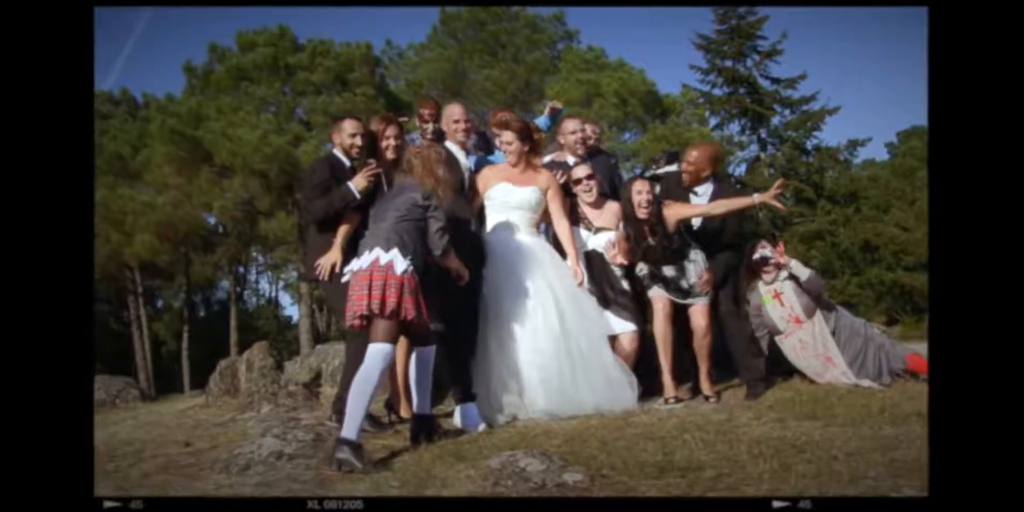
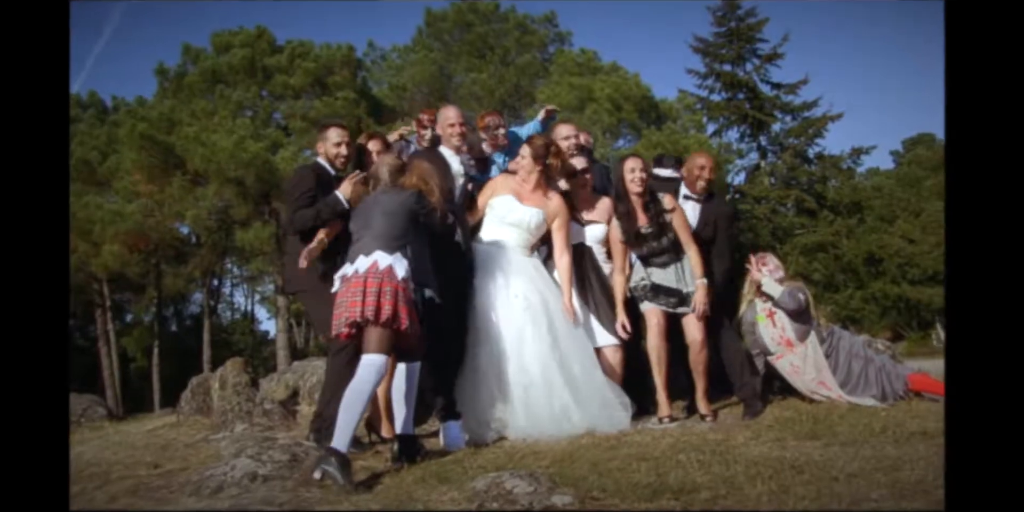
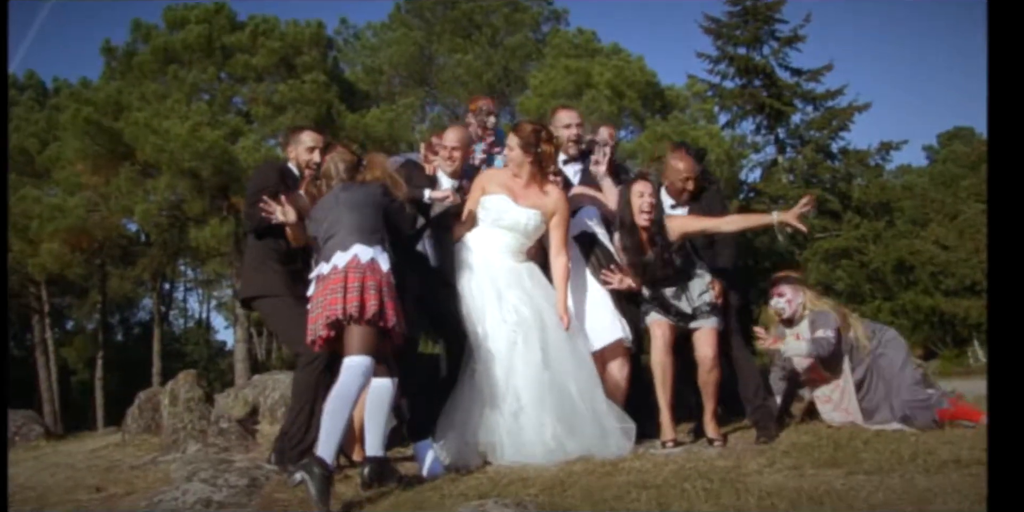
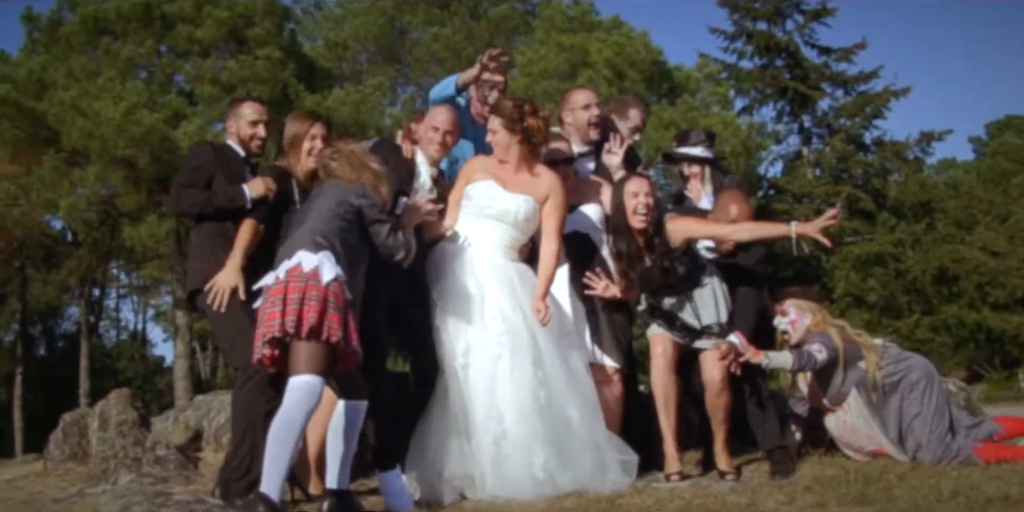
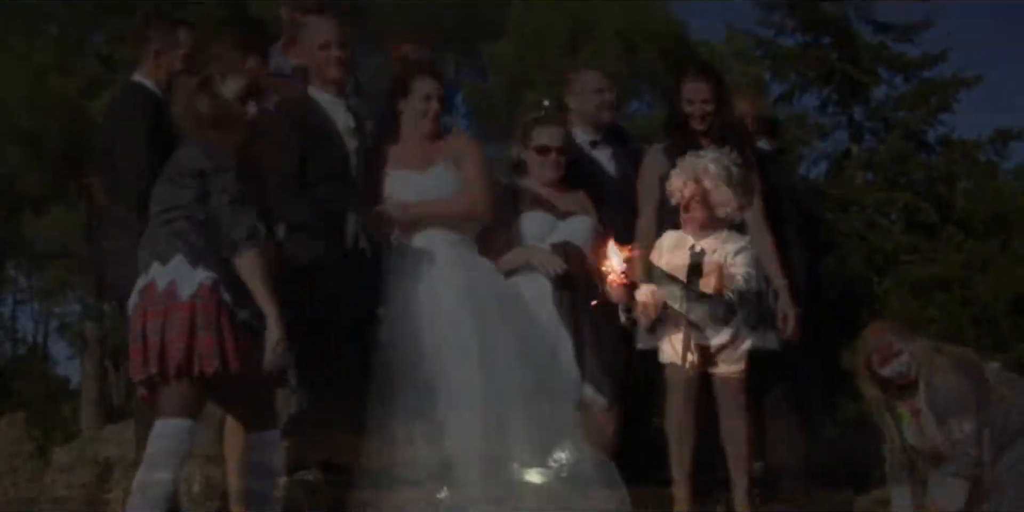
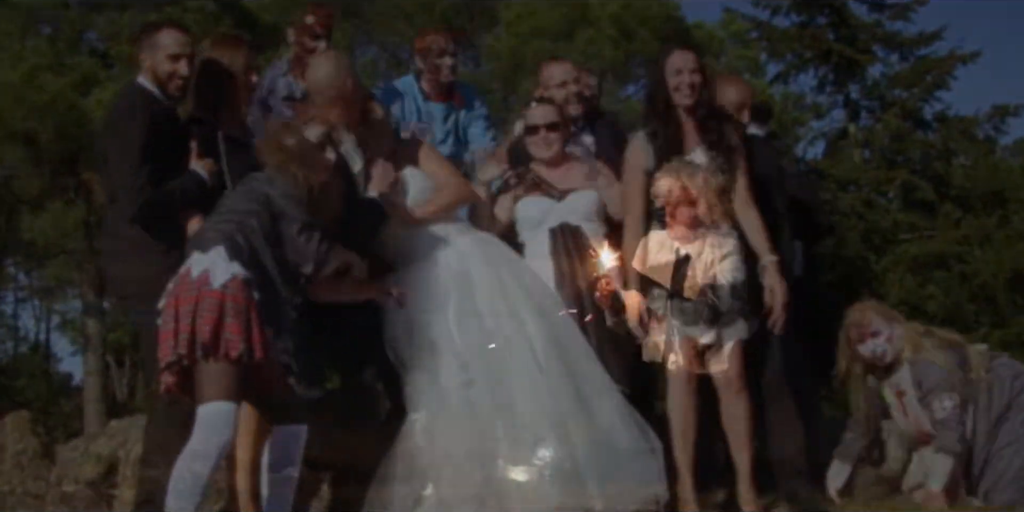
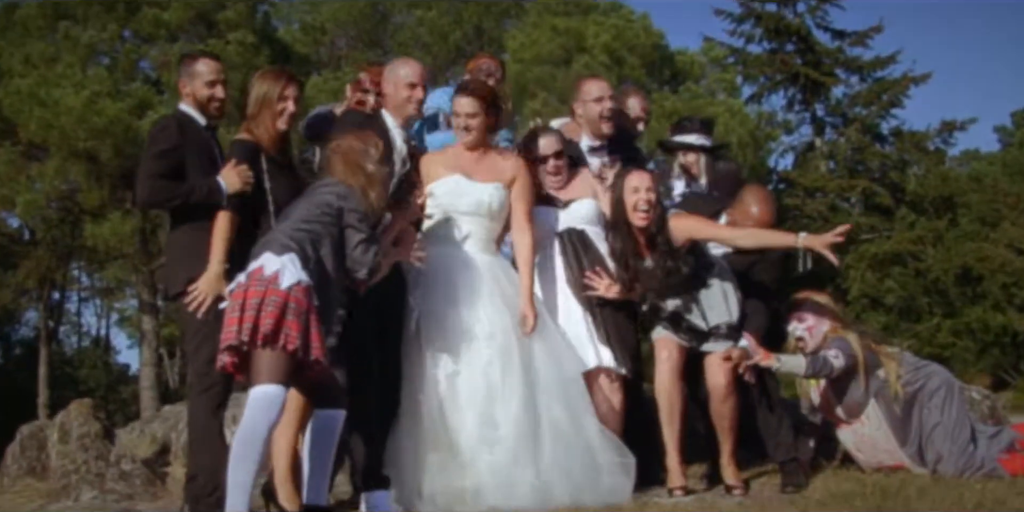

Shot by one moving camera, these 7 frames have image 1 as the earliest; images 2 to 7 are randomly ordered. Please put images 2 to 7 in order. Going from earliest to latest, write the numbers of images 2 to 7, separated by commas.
2, 3, 4, 7, 6, 5
